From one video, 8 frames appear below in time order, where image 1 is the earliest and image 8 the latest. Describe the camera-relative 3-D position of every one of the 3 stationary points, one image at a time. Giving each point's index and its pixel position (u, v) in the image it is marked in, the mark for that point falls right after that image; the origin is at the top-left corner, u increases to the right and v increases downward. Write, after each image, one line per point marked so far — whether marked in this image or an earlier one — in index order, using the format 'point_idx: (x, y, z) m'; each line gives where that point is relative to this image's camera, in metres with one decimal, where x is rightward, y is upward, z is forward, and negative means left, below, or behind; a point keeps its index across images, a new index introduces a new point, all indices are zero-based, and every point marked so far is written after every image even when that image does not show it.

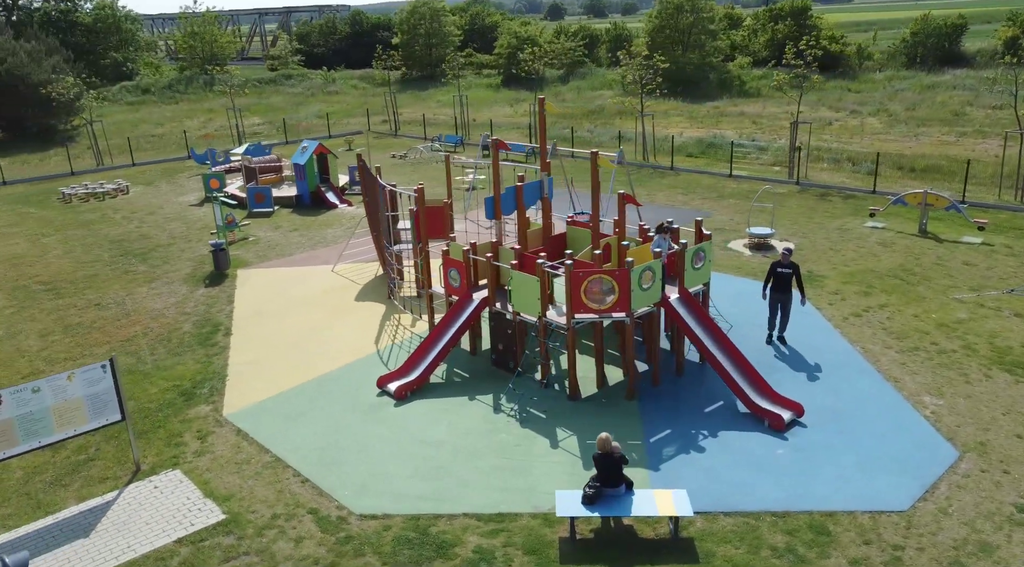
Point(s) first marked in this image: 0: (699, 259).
0: (+2.6, +0.3, +9.9) m
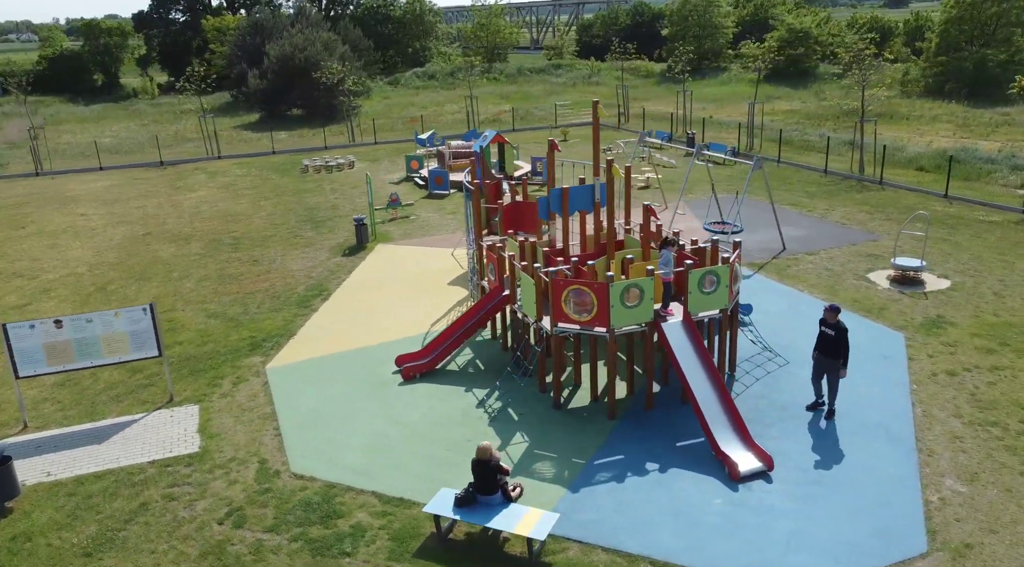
0: (+2.5, 0.0, +9.1) m
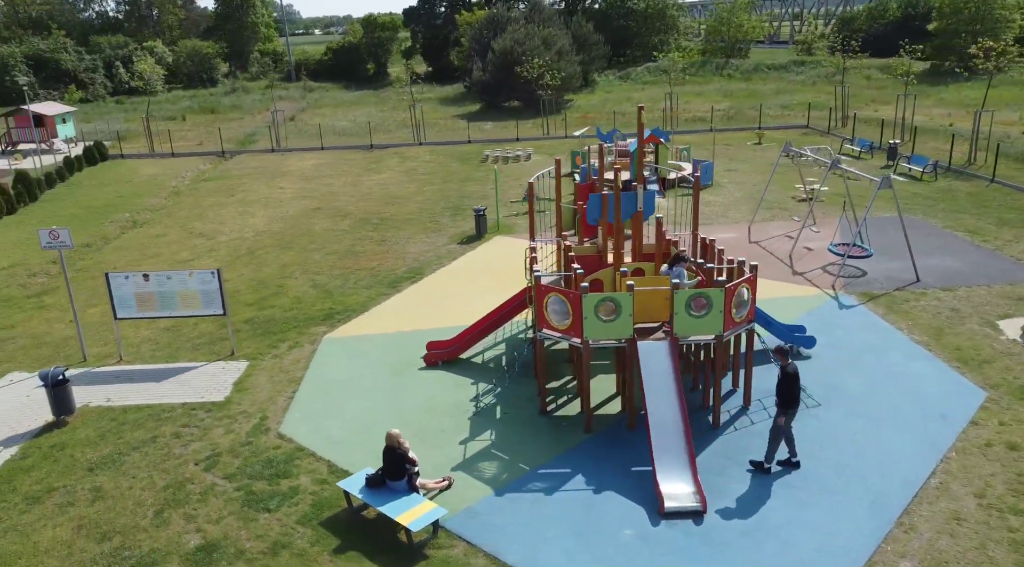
0: (+2.2, -0.2, +8.4) m
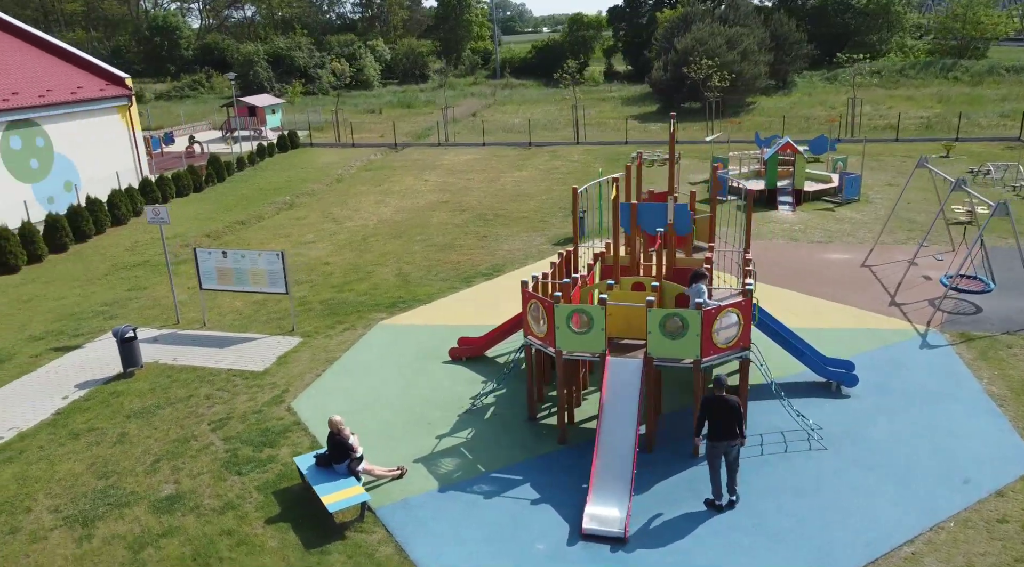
0: (+1.8, -0.5, +8.0) m
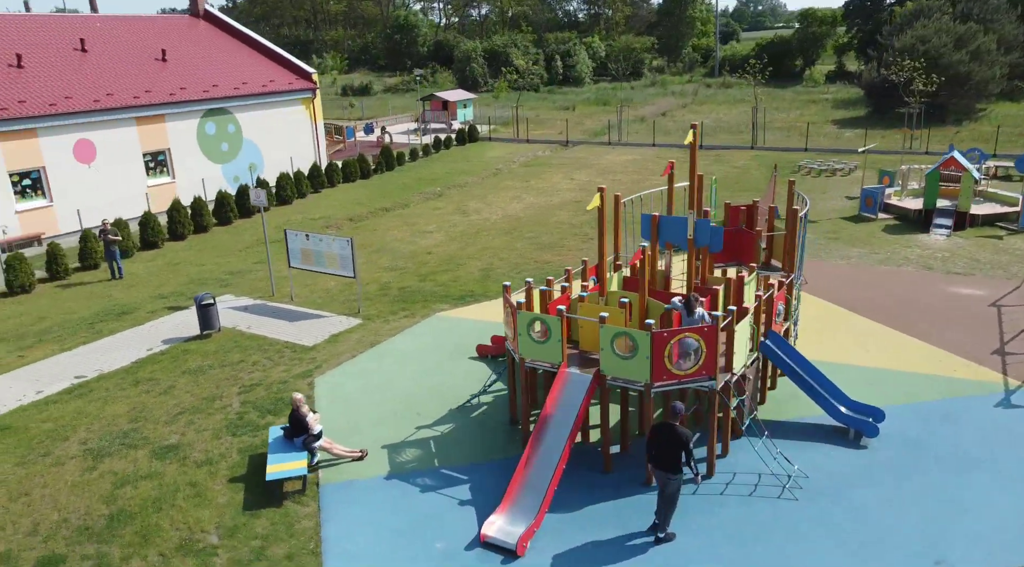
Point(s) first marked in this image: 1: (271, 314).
0: (+1.2, -0.6, +7.7) m
1: (-4.7, -0.6, +14.3) m
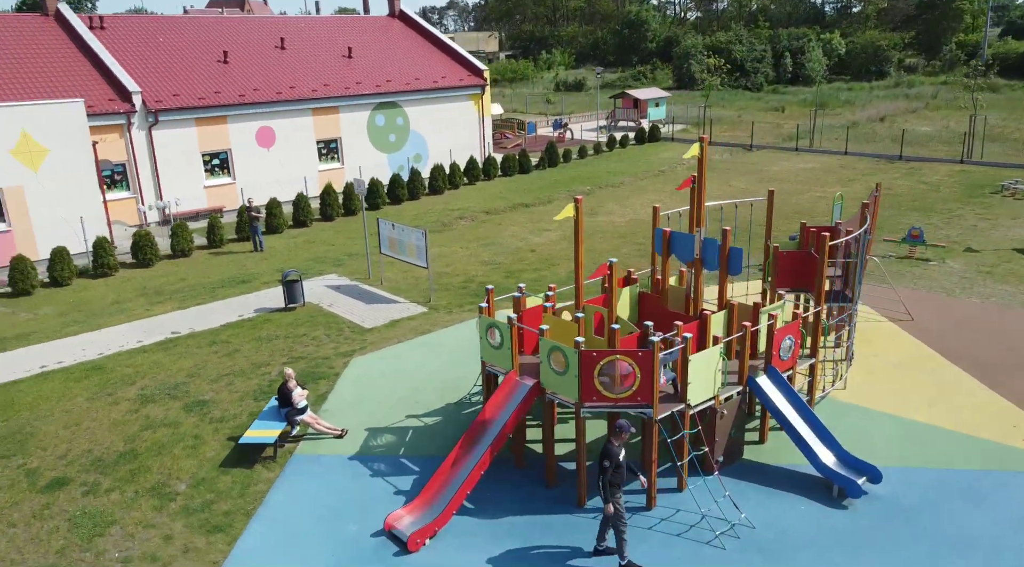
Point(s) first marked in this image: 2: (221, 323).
0: (+0.5, -0.8, +7.5) m
1: (-3.3, -0.2, +15.5) m
2: (-5.5, -0.7, +13.9) m
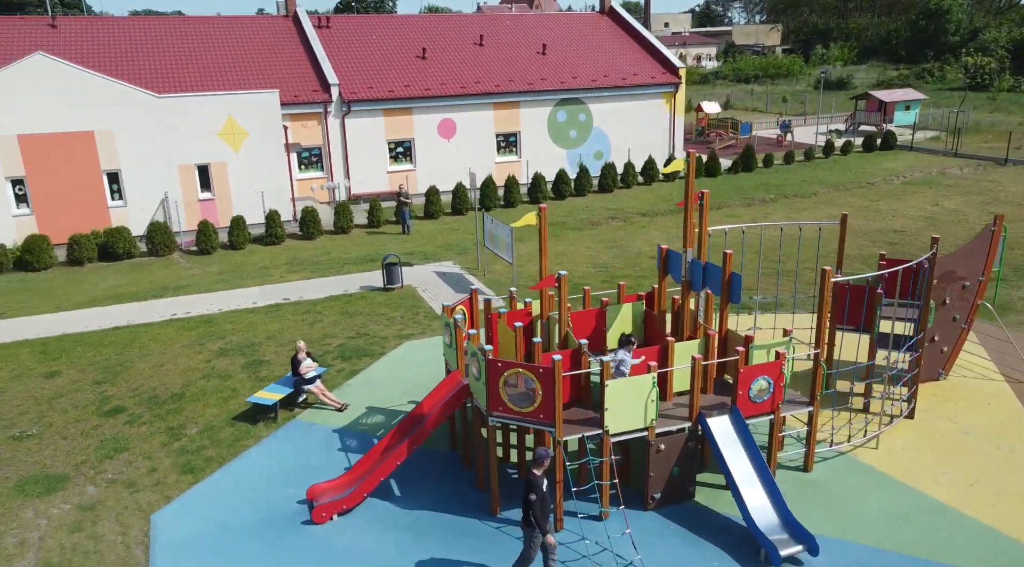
0: (-0.3, -0.9, +7.5) m
1: (-1.3, 0.0, +16.3) m
2: (-3.9, -0.2, +15.4) m
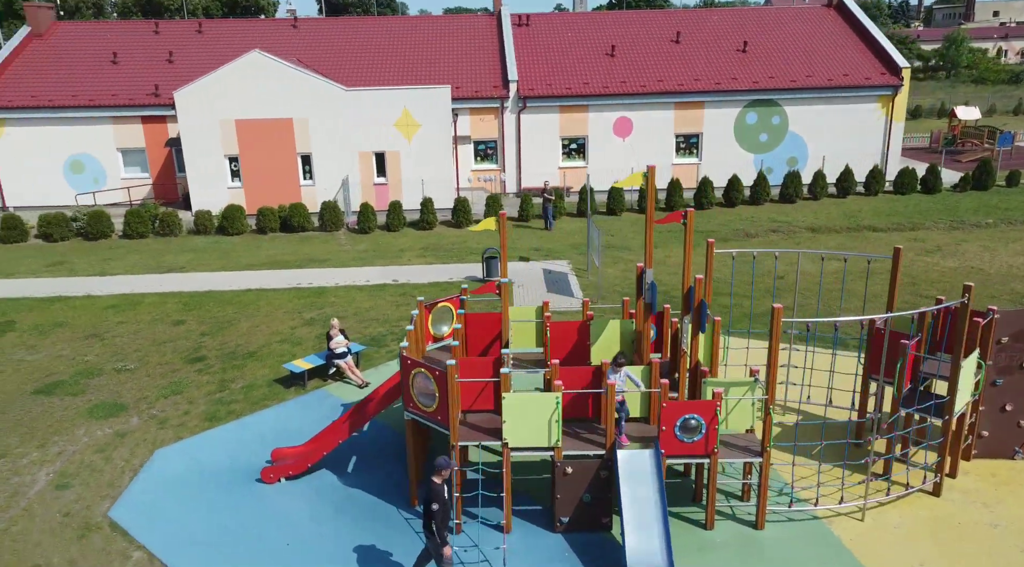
0: (-1.0, -0.9, +7.8) m
1: (+0.9, 0.0, +16.4) m
2: (-1.9, +0.1, +16.5) m
